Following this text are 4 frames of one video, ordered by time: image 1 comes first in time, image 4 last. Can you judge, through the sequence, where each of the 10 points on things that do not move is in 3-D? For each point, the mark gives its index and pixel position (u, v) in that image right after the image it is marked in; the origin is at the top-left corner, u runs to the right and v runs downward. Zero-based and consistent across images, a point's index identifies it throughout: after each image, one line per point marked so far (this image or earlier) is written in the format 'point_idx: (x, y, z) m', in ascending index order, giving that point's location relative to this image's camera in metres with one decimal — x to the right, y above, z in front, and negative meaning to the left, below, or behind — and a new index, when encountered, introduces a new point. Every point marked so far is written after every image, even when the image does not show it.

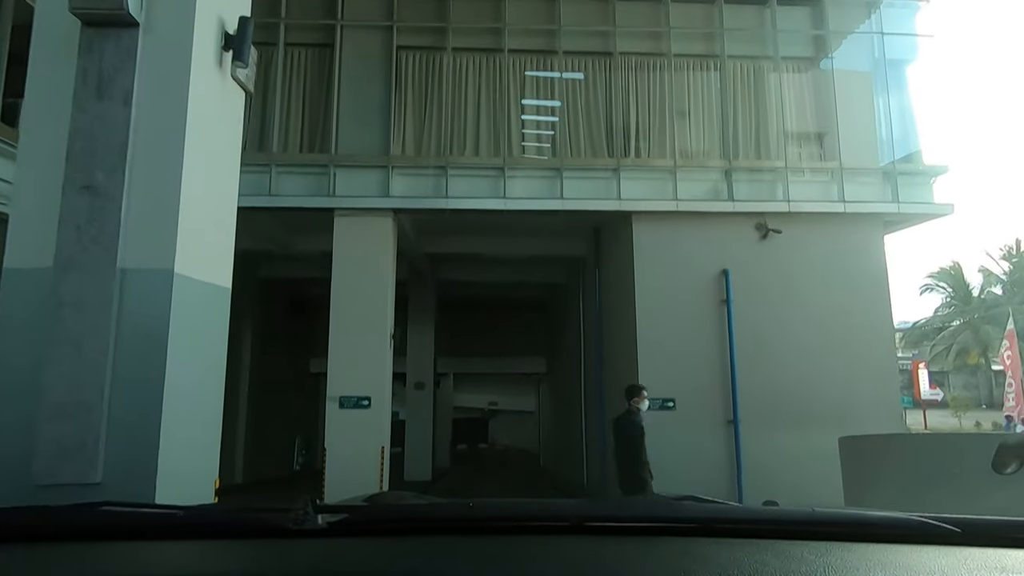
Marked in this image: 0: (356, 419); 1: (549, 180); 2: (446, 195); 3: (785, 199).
0: (-2.6, -2.2, +13.7) m
1: (+0.7, +2.0, +14.9) m
2: (-1.2, +1.7, +14.6) m
3: (+5.0, +1.6, +14.8) m
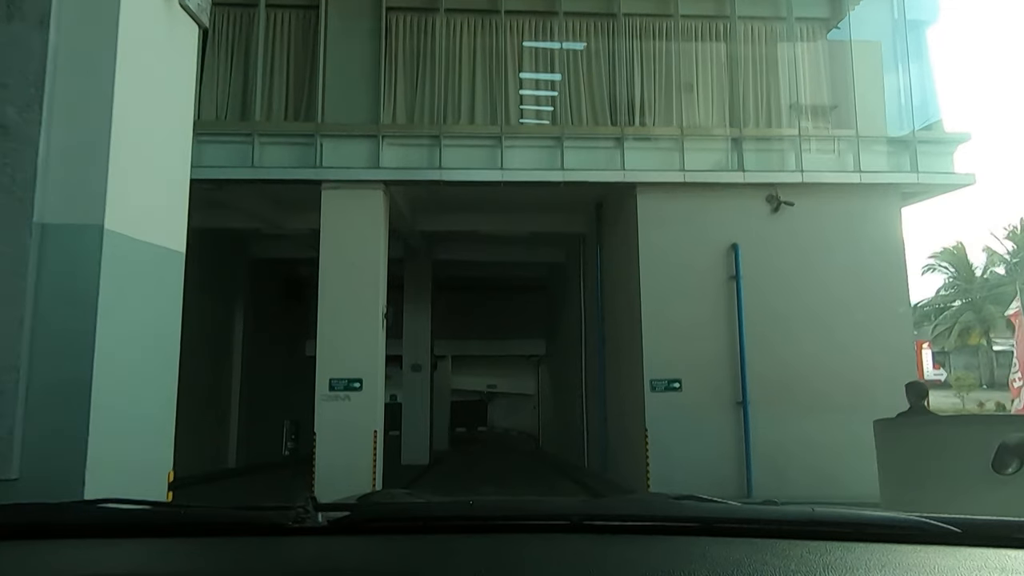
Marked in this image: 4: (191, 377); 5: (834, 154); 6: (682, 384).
0: (-2.6, -1.8, +13.1) m
1: (+0.6, +2.4, +14.1) m
2: (-1.2, +2.1, +13.9) m
3: (+4.9, +2.1, +14.1) m
4: (-7.0, -2.0, +18.0) m
5: (+5.6, +2.4, +14.2) m
6: (+2.8, -1.6, +13.7) m
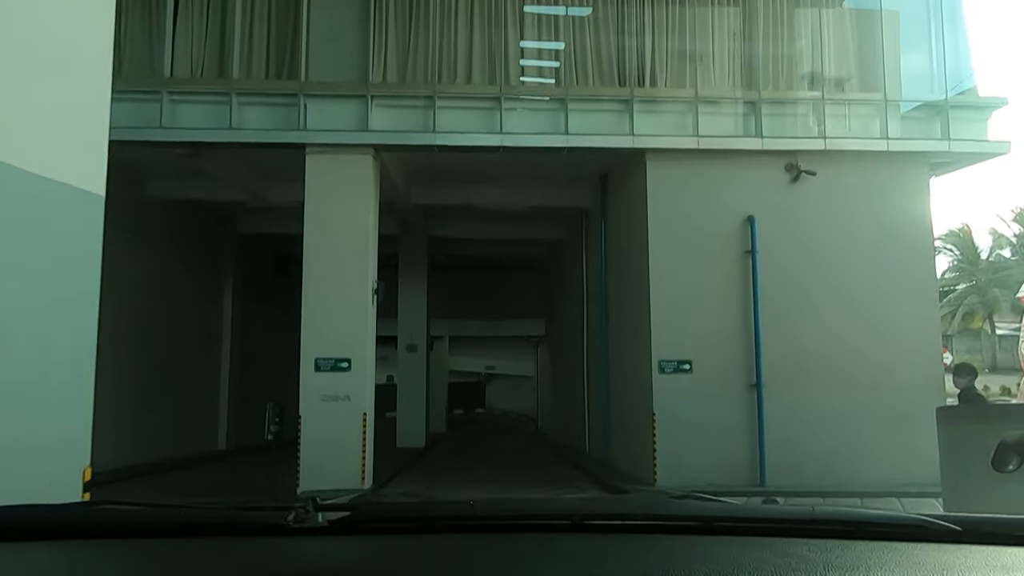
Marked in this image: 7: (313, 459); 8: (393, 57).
0: (-2.6, -1.4, +12.2) m
1: (+0.6, +2.8, +13.2) m
2: (-1.2, +2.5, +12.9) m
3: (+4.9, +2.5, +13.1) m
4: (-7.1, -1.5, +17.1) m
5: (+5.6, +2.7, +13.3) m
6: (+2.8, -1.2, +12.8) m
7: (-2.9, -2.5, +12.0) m
8: (-1.9, +3.7, +13.2) m
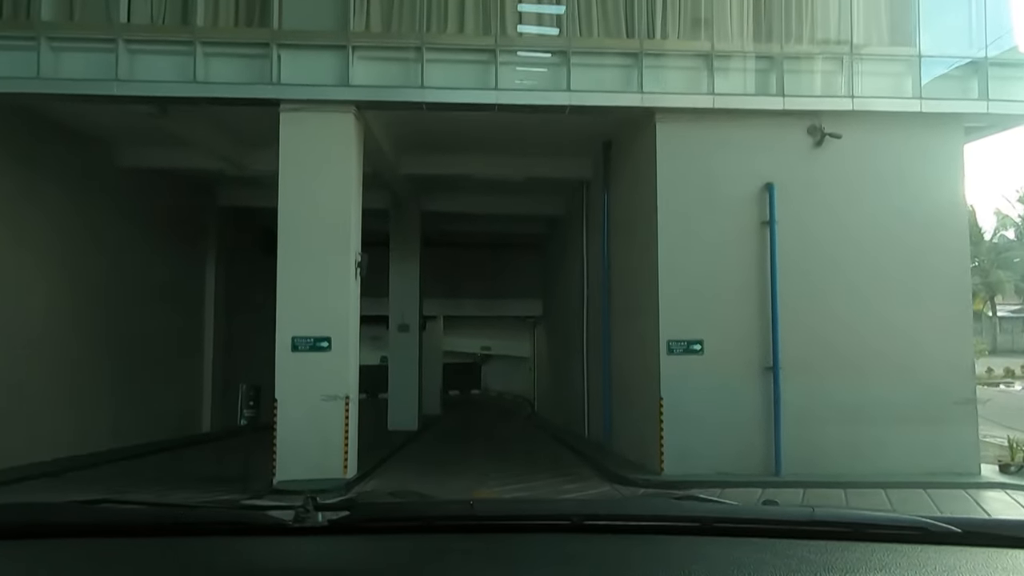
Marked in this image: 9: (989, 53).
0: (-2.7, -1.0, +11.1) m
1: (+0.6, +3.2, +12.0) m
2: (-1.3, +2.9, +11.7) m
3: (+4.9, +2.8, +12.0) m
4: (-7.1, -0.9, +16.1) m
5: (+5.6, +3.1, +12.1) m
6: (+2.7, -0.8, +11.8) m
7: (-3.0, -2.1, +10.9) m
8: (-2.0, +4.1, +12.0) m
9: (+7.0, +3.5, +12.1) m
